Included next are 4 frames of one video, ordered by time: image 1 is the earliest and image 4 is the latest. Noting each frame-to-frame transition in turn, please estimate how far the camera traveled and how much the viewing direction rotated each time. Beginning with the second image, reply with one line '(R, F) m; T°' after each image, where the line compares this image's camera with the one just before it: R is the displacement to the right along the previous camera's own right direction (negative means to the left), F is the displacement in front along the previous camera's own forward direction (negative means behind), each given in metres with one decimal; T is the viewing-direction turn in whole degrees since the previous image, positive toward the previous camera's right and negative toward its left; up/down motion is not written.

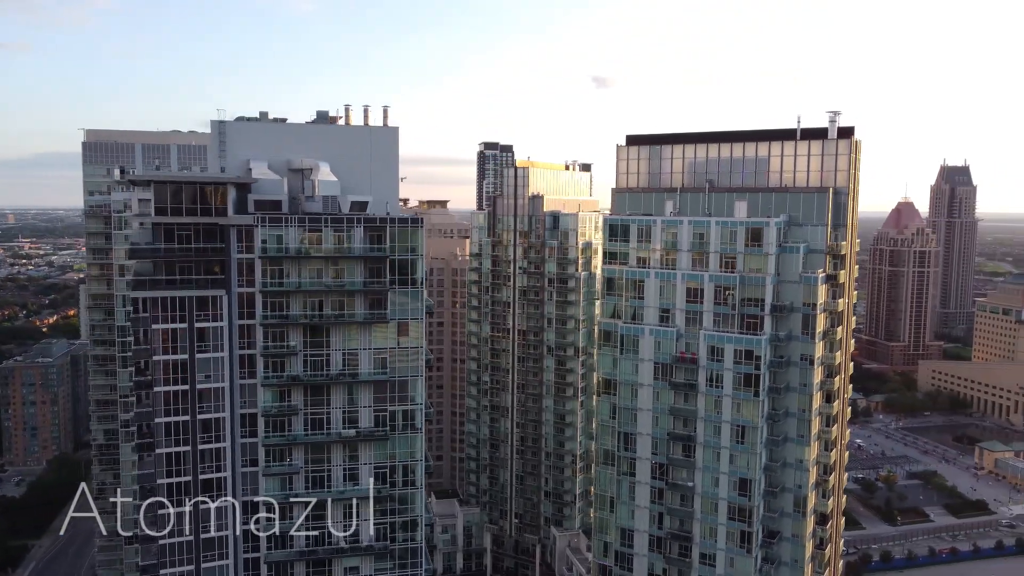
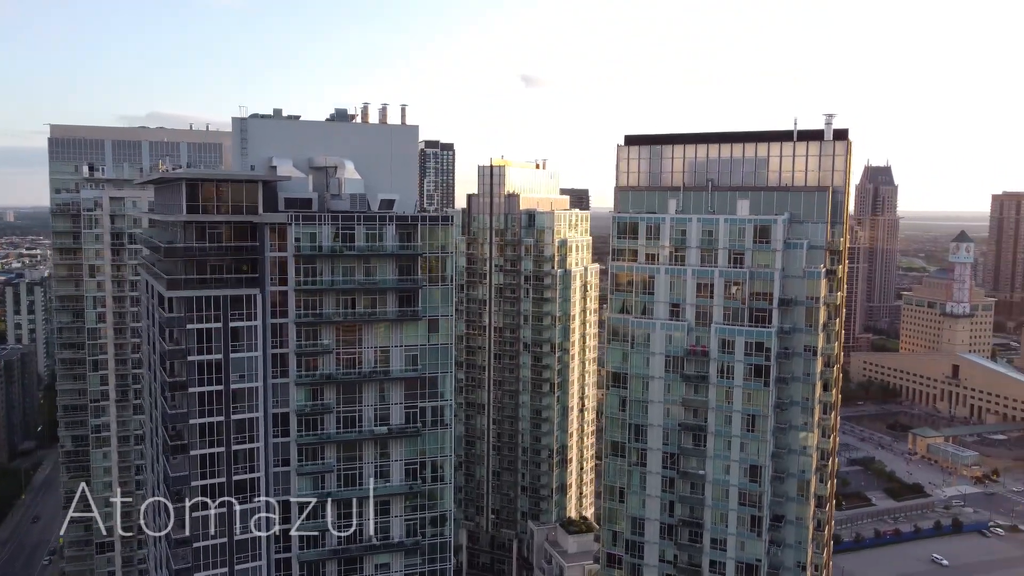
(-5.5, -0.6) m; +5°
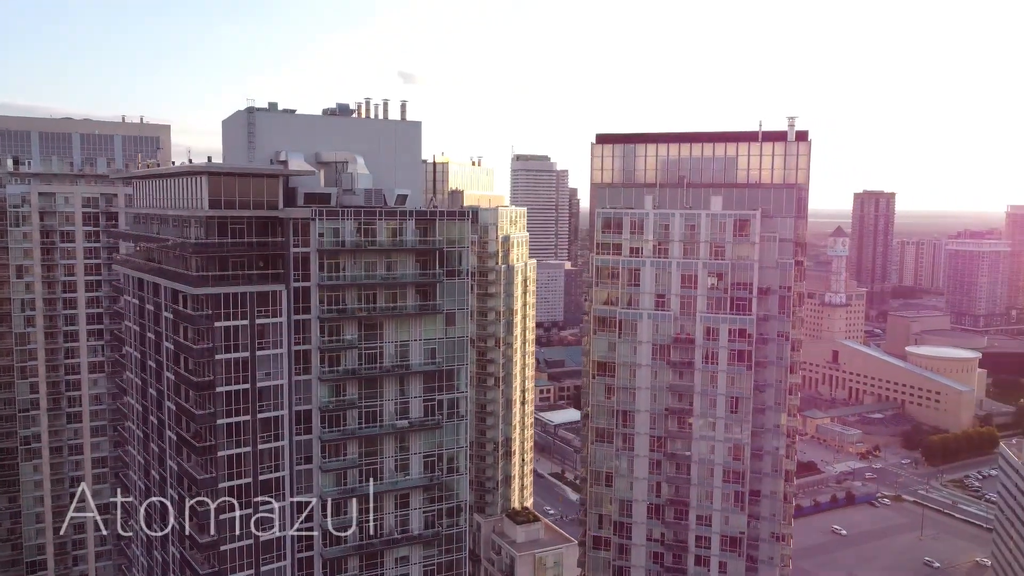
(-7.5, -0.8) m; +8°
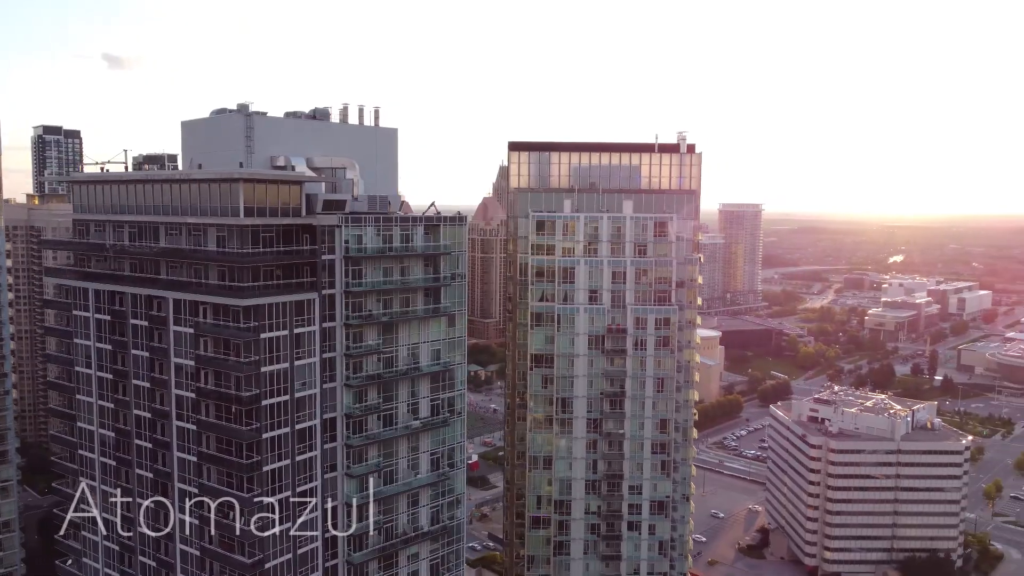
(-15.2, -0.9) m; +18°
